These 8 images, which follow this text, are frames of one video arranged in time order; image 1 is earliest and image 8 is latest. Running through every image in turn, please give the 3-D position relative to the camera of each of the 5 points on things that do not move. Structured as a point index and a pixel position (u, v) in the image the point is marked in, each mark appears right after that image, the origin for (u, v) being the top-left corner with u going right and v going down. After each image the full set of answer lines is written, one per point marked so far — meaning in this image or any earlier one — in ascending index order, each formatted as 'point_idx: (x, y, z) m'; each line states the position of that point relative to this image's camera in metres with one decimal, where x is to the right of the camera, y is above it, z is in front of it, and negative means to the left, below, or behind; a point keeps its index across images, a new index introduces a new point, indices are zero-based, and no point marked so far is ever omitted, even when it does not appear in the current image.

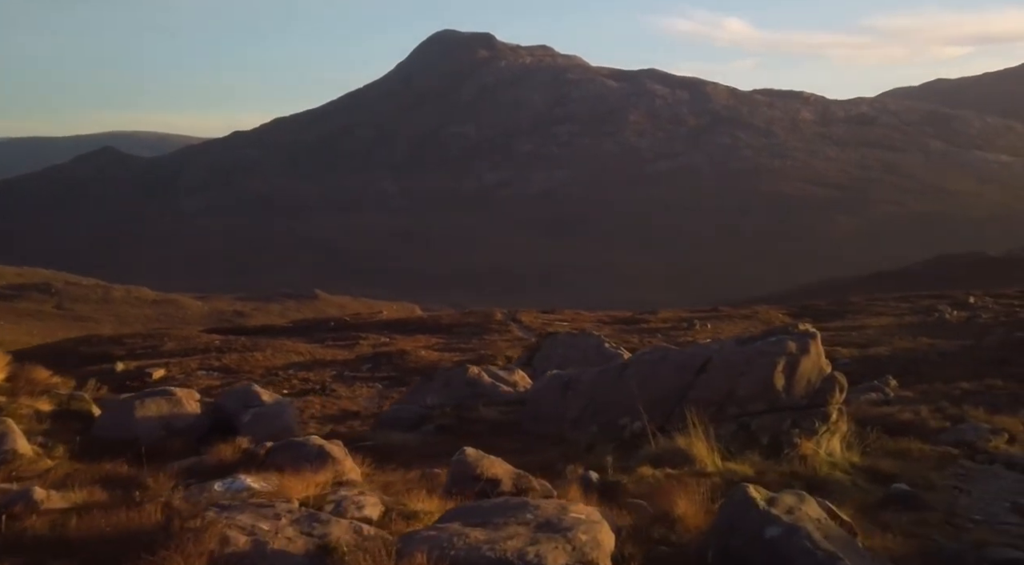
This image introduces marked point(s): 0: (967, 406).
0: (+5.7, -1.6, +16.2) m
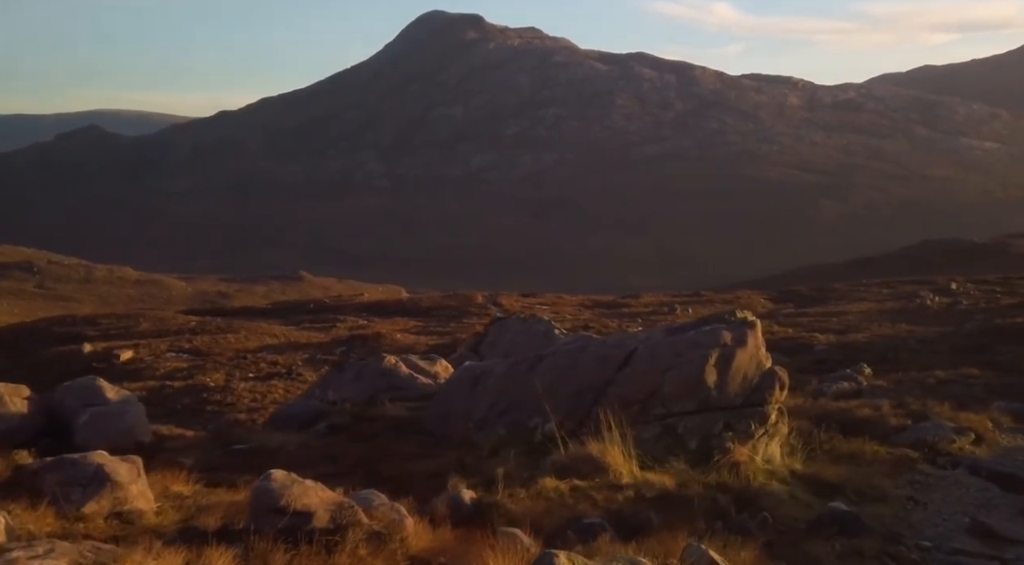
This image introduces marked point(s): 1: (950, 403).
0: (+5.0, -1.4, +15.2) m
1: (+5.0, -1.4, +15.2) m
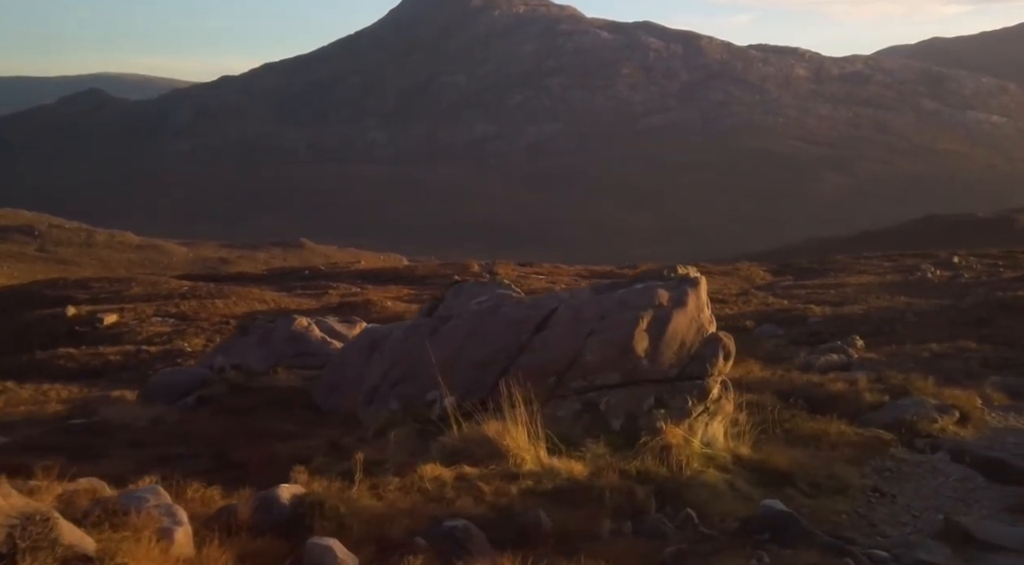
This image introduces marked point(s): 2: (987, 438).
0: (+4.4, -1.0, +14.0) m
1: (+4.5, -1.0, +14.0) m
2: (+3.6, -1.2, +10.3) m
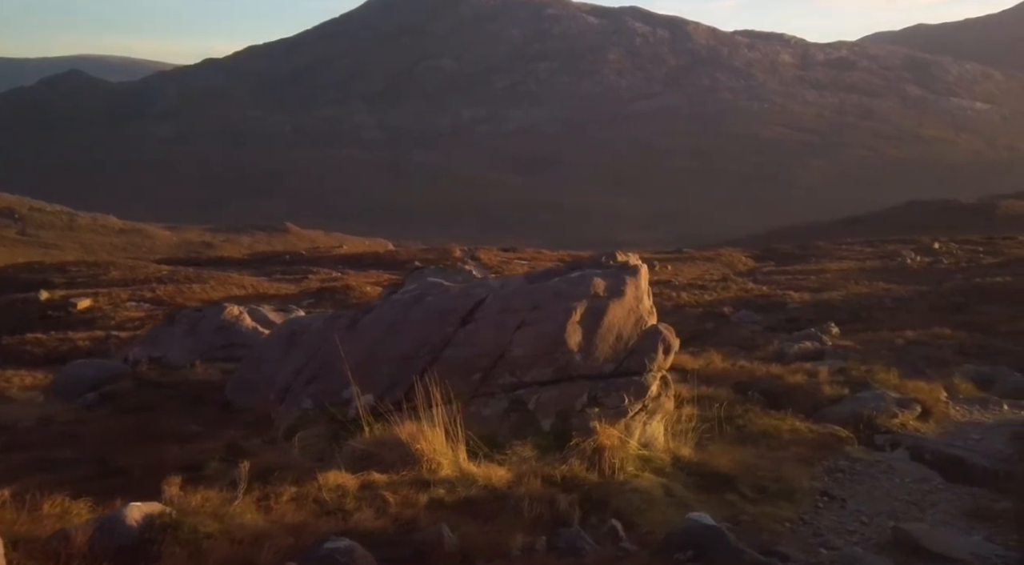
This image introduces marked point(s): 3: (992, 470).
0: (+4.0, -0.9, +13.5) m
1: (+4.0, -0.9, +13.6) m
2: (+3.2, -1.1, +9.9) m
3: (+3.2, -1.3, +9.0) m
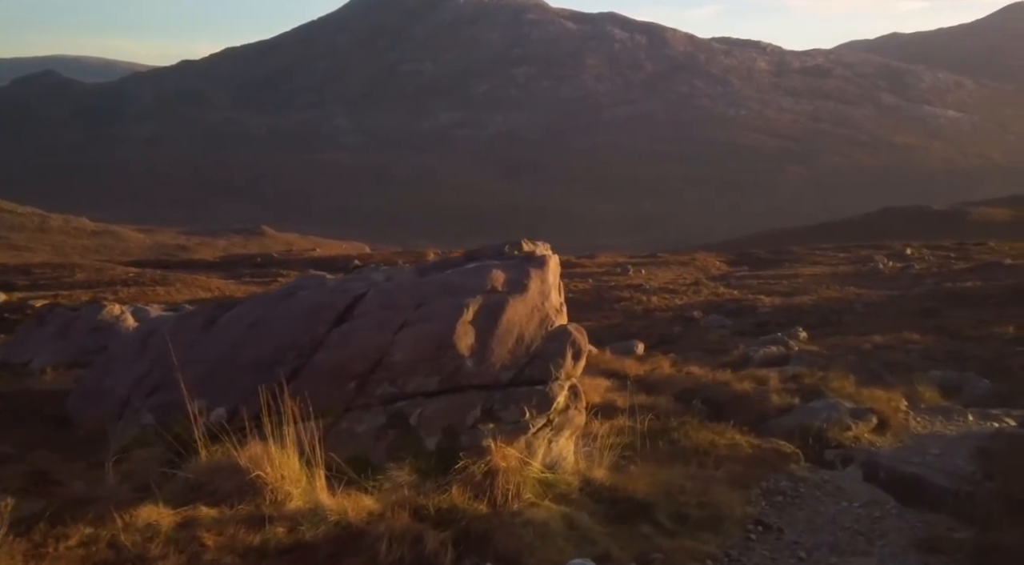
0: (+3.3, -0.9, +12.7) m
1: (+3.4, -0.9, +12.7) m
2: (+2.7, -1.1, +9.0) m
3: (+2.7, -1.3, +8.1) m
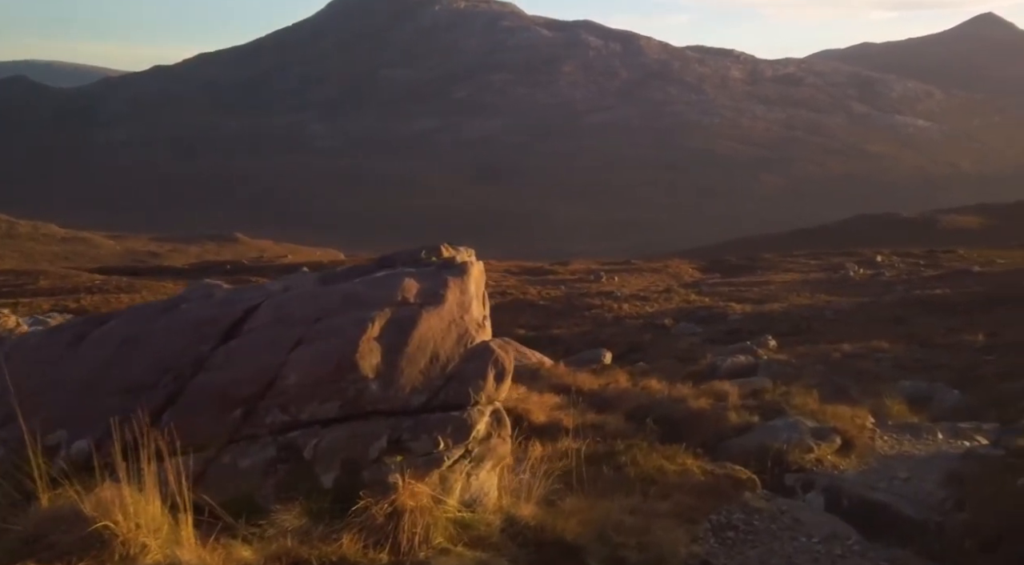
0: (+2.9, -1.0, +12.0) m
1: (+2.9, -1.0, +12.1) m
2: (+2.3, -1.2, +8.3) m
3: (+2.3, -1.4, +7.5) m
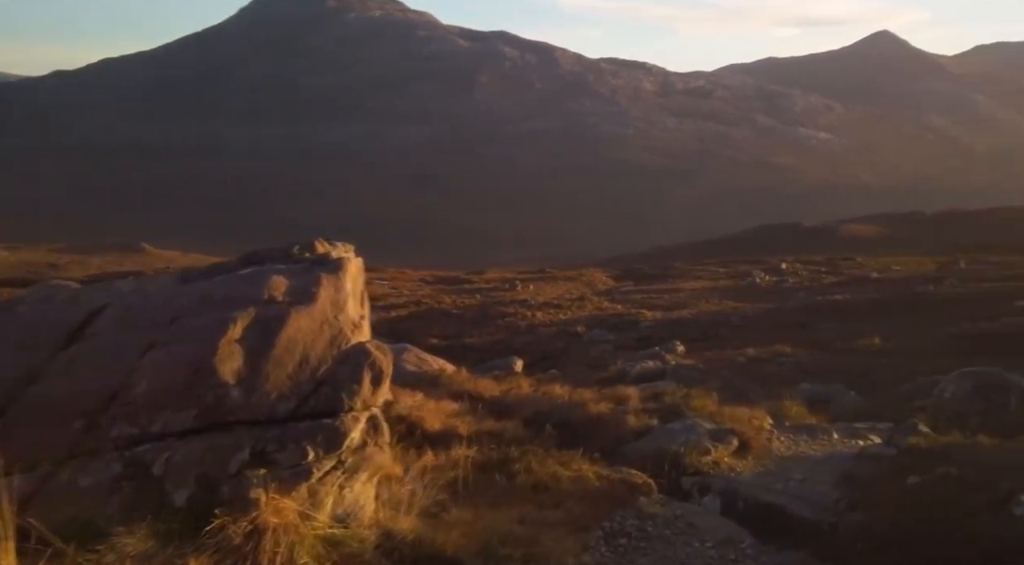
0: (+2.0, -1.0, +11.9) m
1: (+2.0, -1.0, +12.0) m
2: (+1.6, -1.2, +8.2) m
3: (+1.7, -1.4, +7.4) m
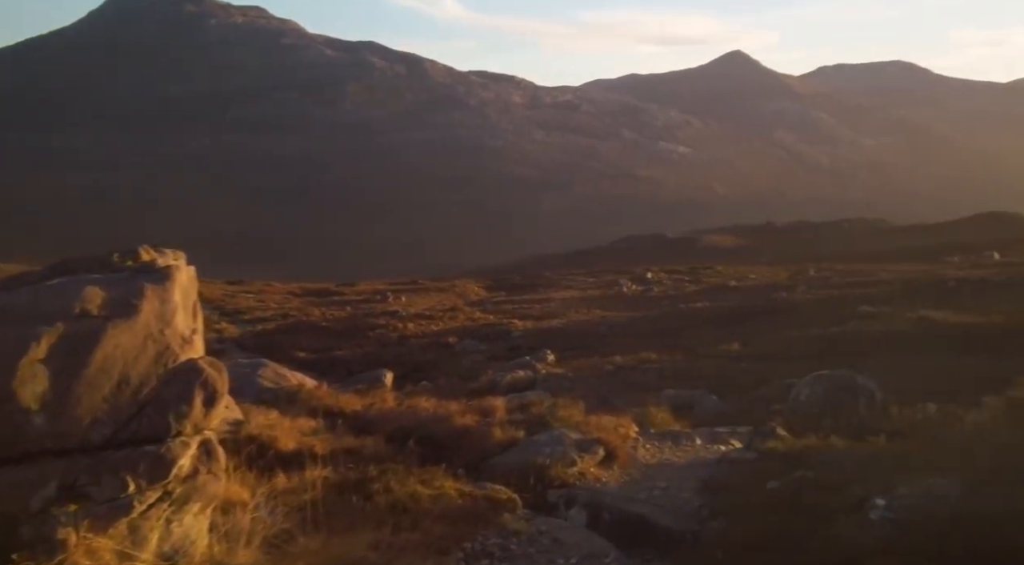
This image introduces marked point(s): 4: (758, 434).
0: (+0.8, -1.1, +11.8) m
1: (+0.8, -1.1, +11.8) m
2: (+0.8, -1.2, +8.0) m
3: (+0.9, -1.4, +7.2) m
4: (+1.8, -1.1, +9.6) m
